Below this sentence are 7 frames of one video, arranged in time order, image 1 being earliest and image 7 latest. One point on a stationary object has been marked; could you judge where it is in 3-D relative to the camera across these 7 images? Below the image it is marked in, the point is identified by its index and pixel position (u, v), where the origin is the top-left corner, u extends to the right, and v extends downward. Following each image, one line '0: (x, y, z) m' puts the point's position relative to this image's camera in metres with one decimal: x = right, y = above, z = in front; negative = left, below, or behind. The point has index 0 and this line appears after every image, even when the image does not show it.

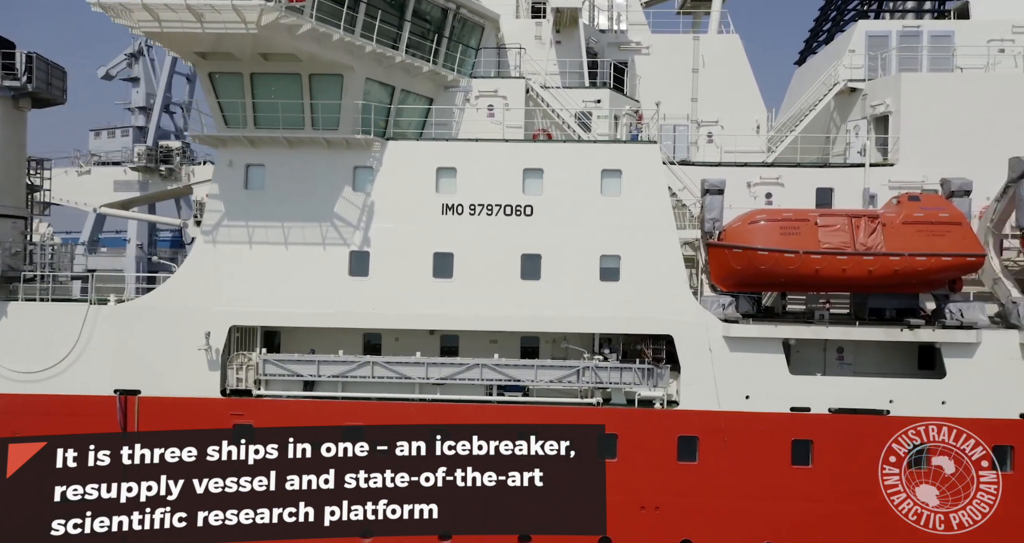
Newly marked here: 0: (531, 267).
0: (+0.3, +0.1, +13.1) m
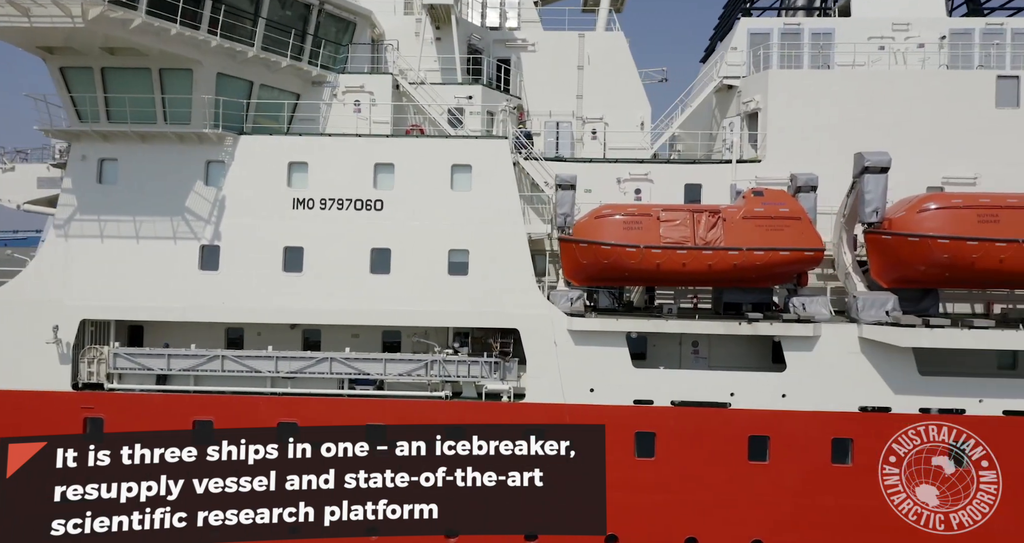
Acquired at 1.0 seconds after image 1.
0: (-2.0, +0.2, +13.2) m
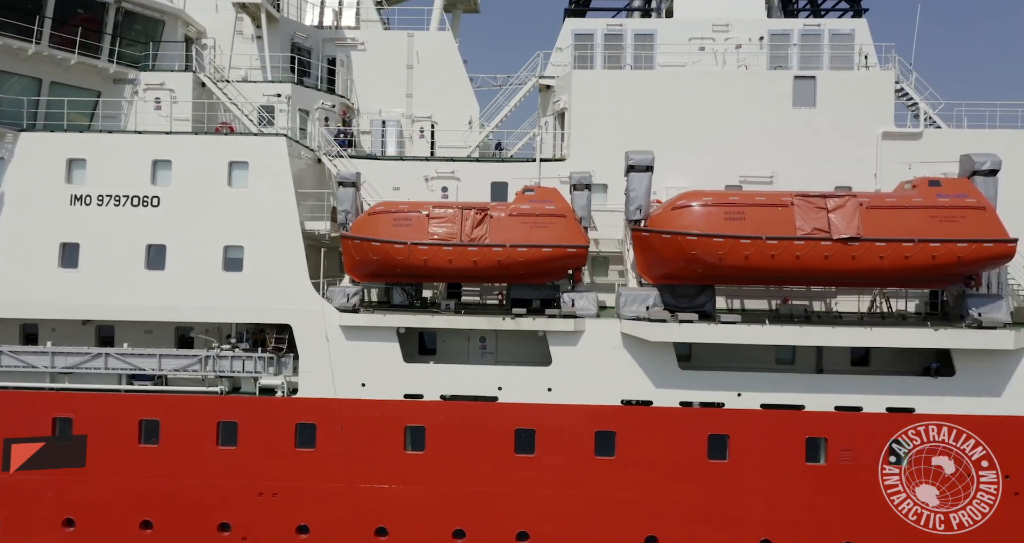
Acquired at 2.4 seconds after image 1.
0: (-5.5, +0.2, +13.3) m
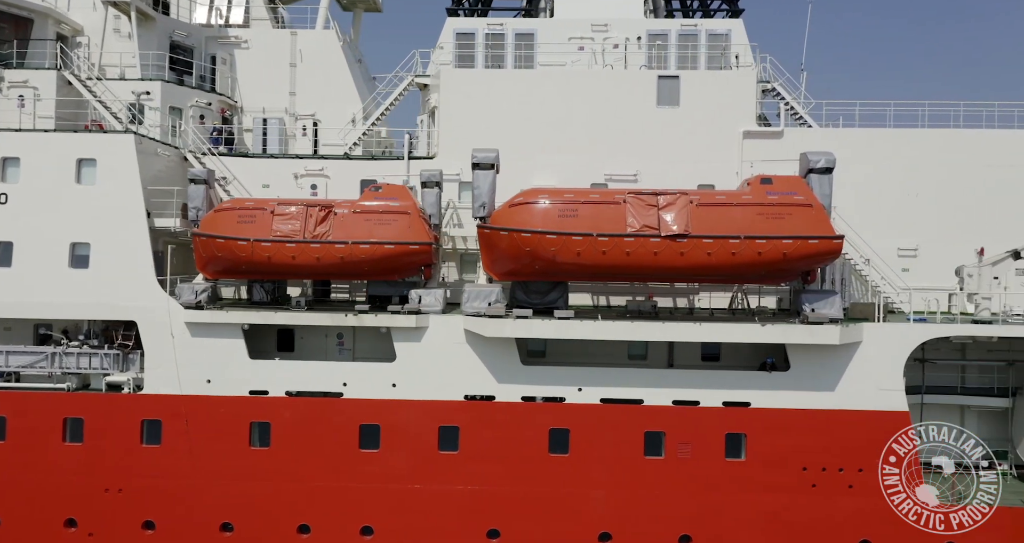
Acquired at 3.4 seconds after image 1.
0: (-7.8, +0.3, +13.4) m
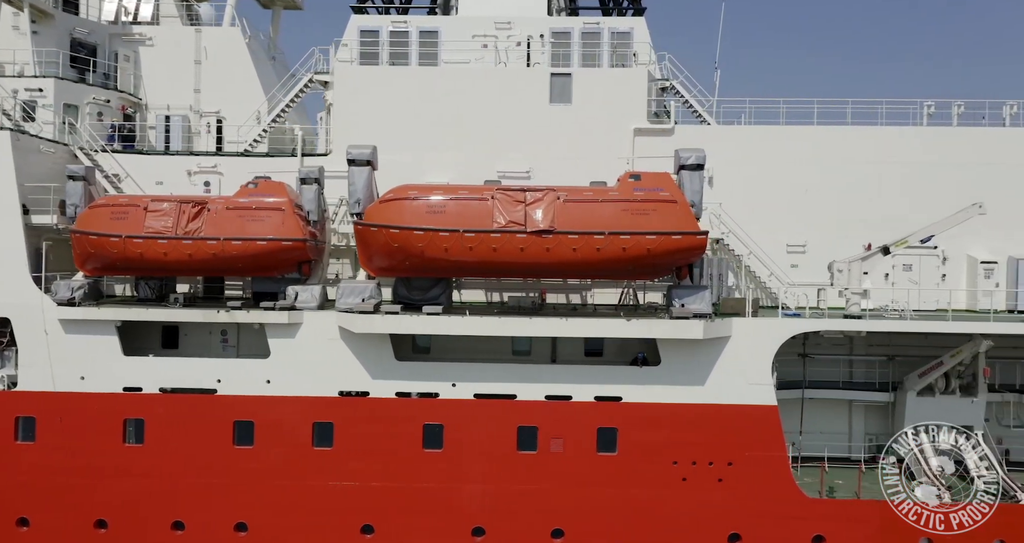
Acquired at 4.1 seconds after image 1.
0: (-9.8, +0.3, +13.3) m
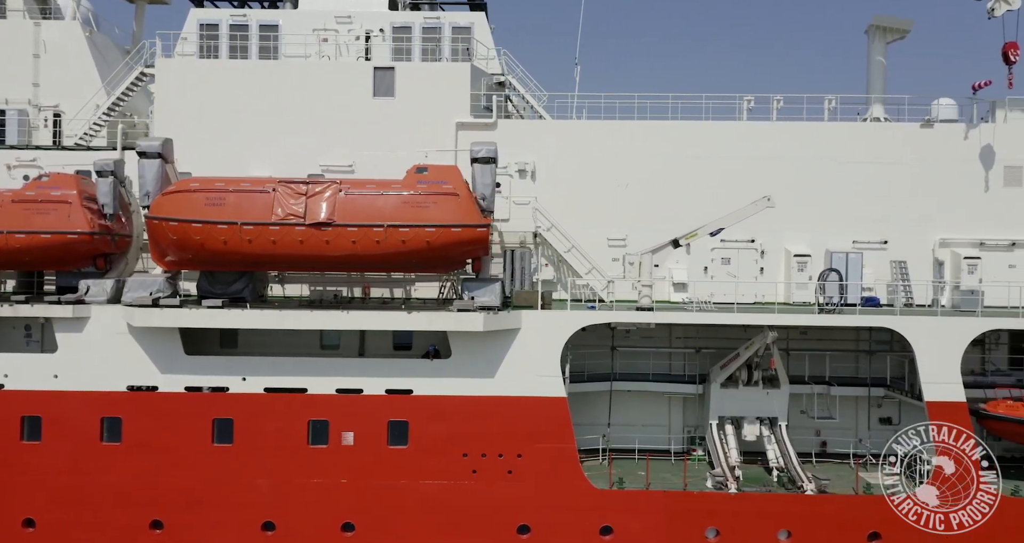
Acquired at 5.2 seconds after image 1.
0: (-12.9, +0.4, +13.1) m
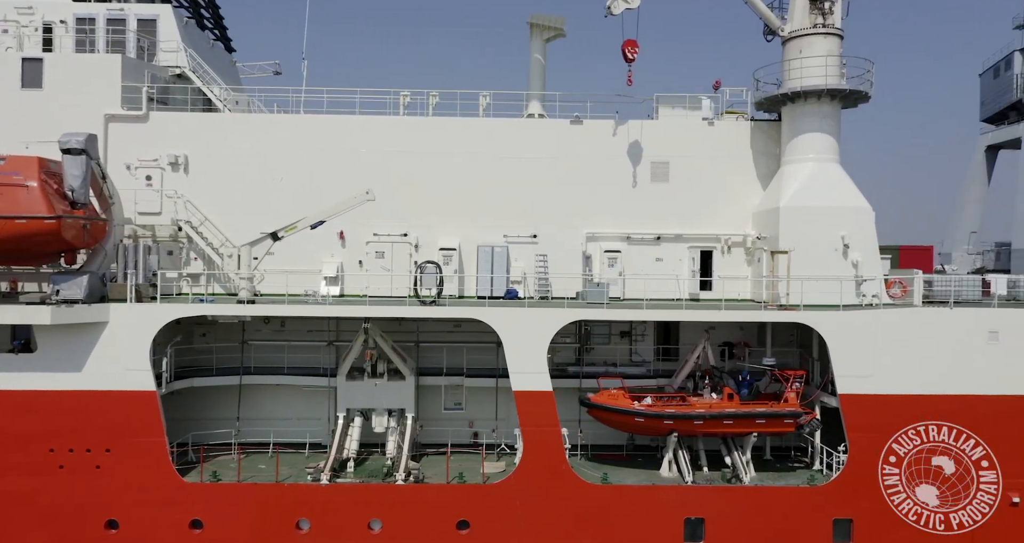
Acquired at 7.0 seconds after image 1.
0: (-19.0, +0.5, +12.3) m
